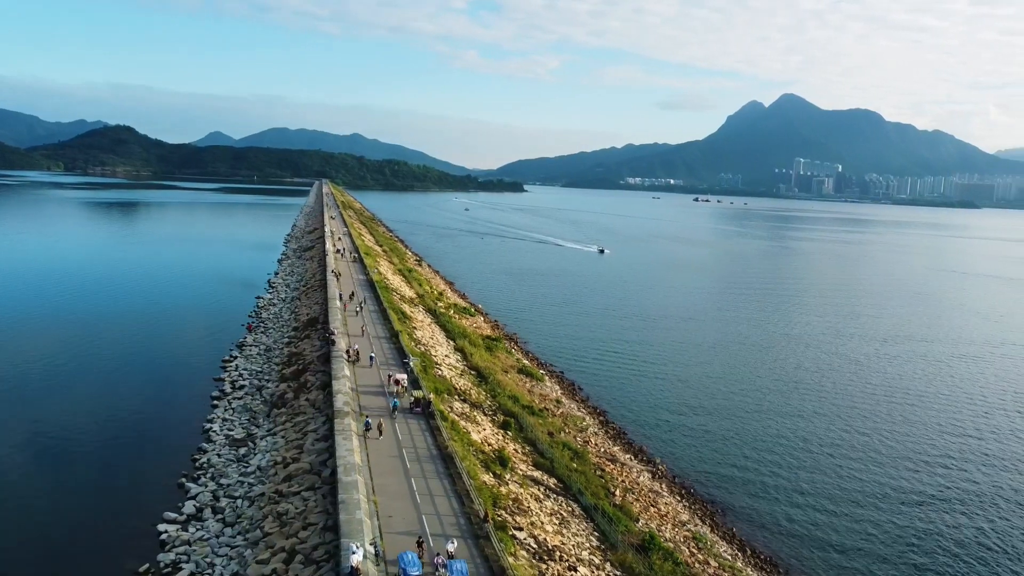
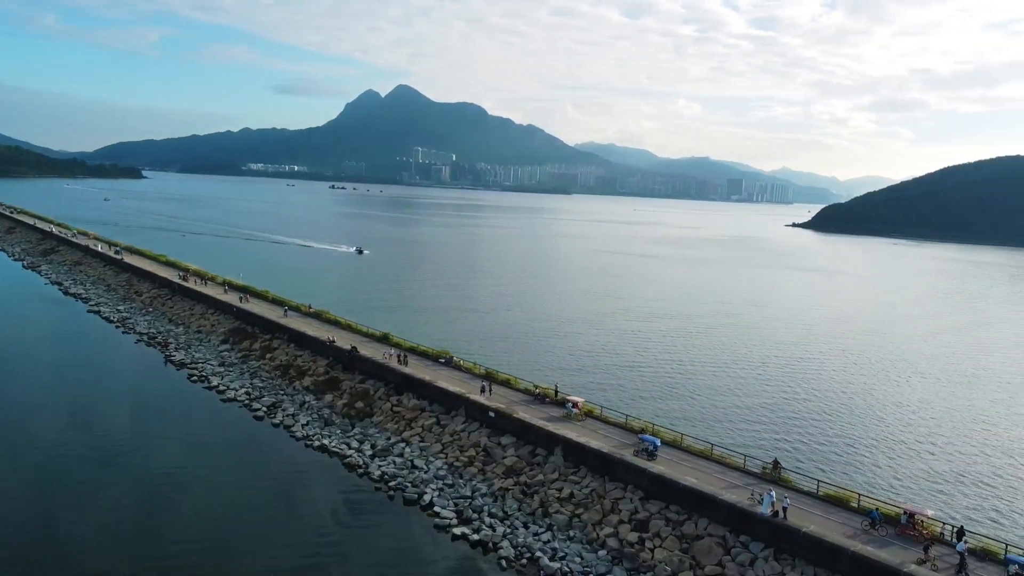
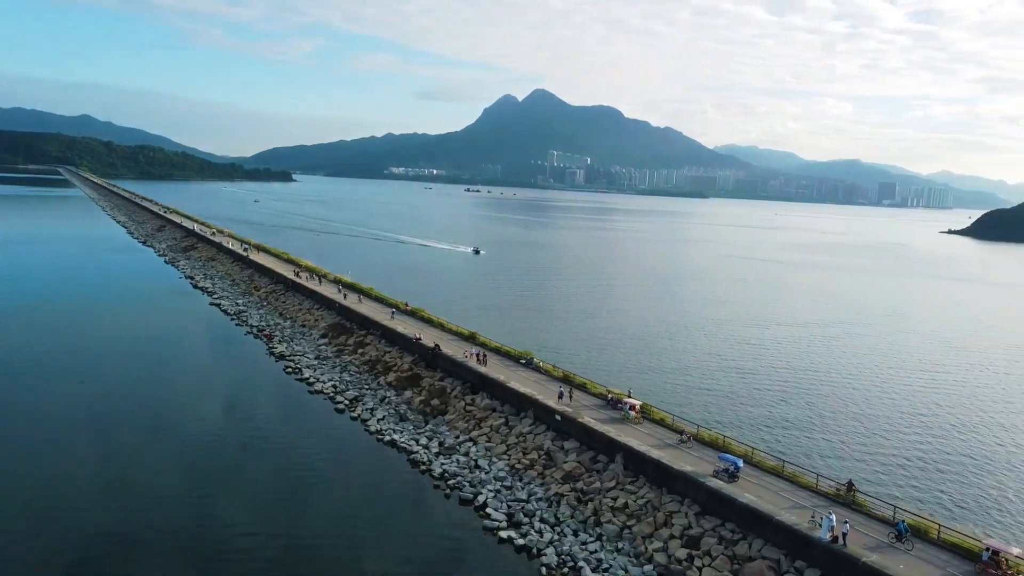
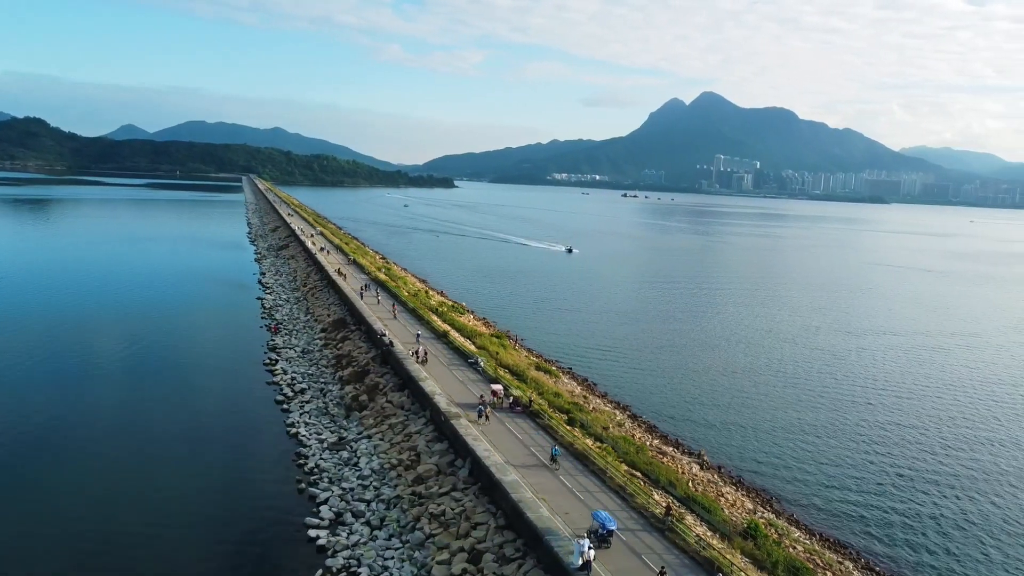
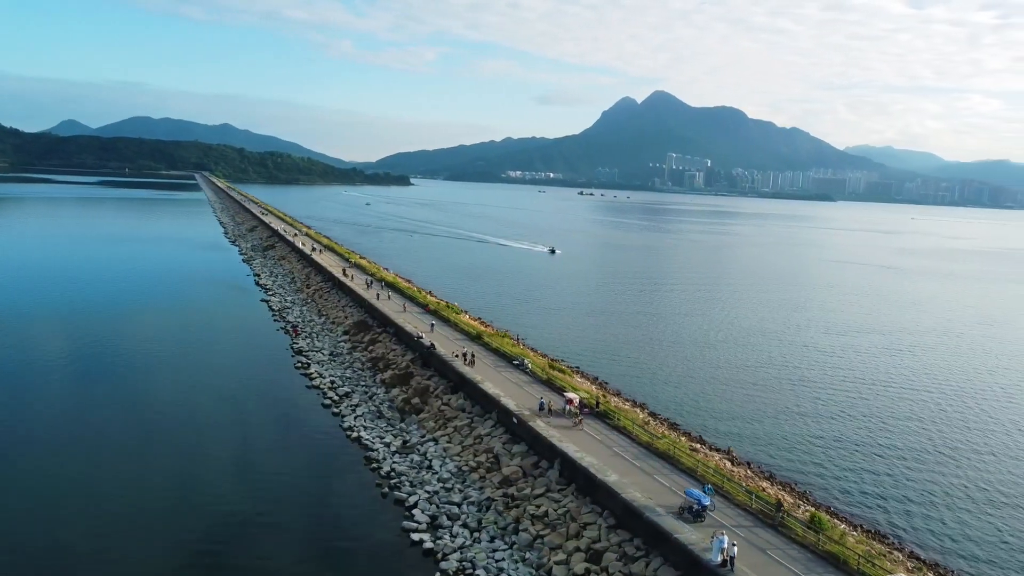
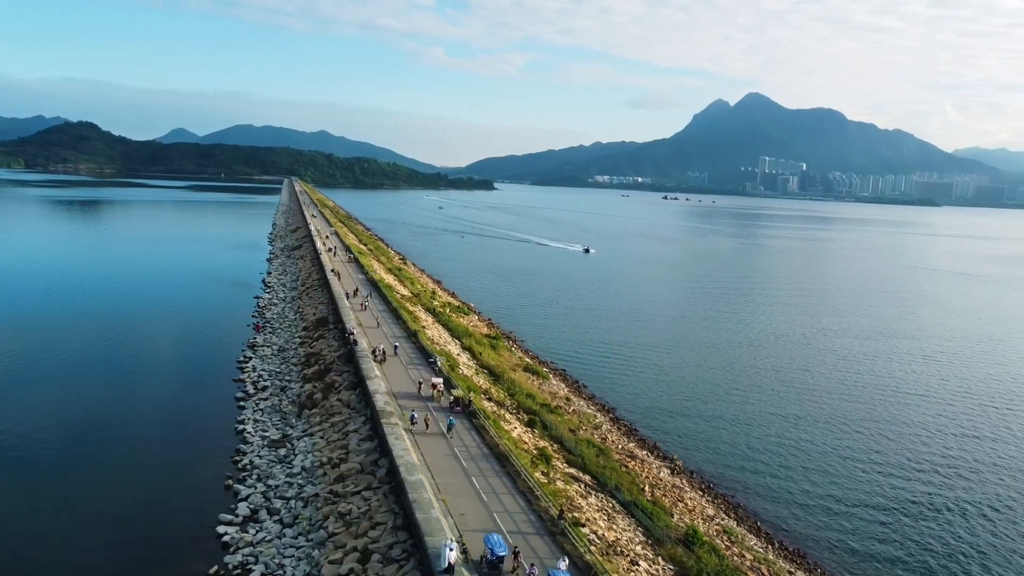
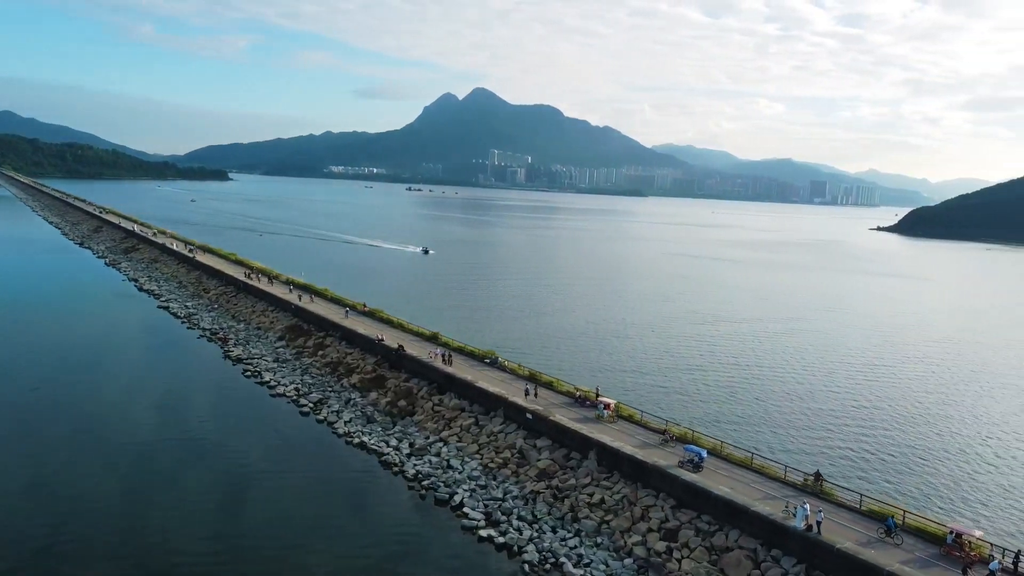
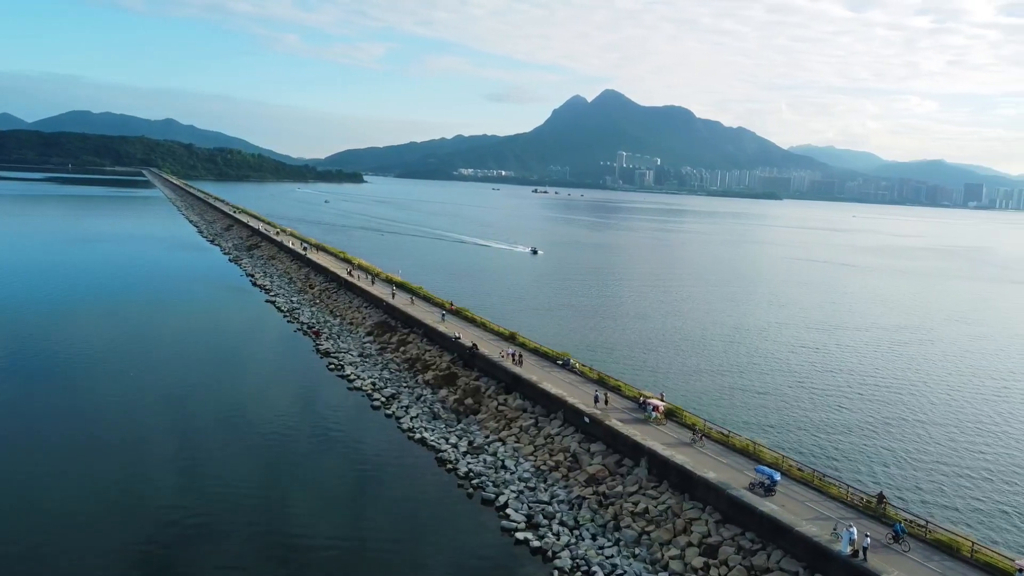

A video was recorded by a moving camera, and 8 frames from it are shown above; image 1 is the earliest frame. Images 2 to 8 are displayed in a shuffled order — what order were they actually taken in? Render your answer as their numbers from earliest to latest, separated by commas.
6, 4, 5, 8, 3, 7, 2
